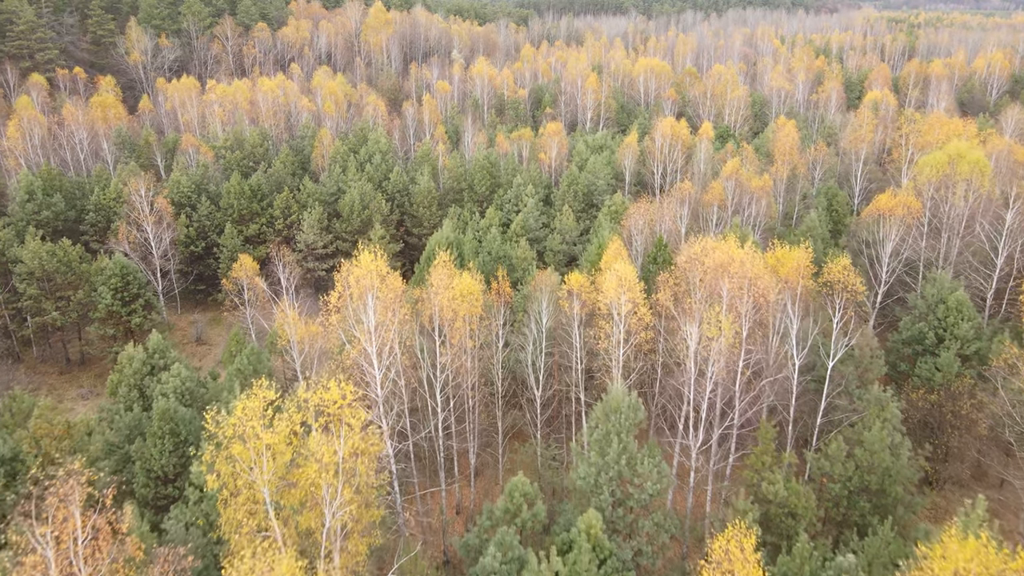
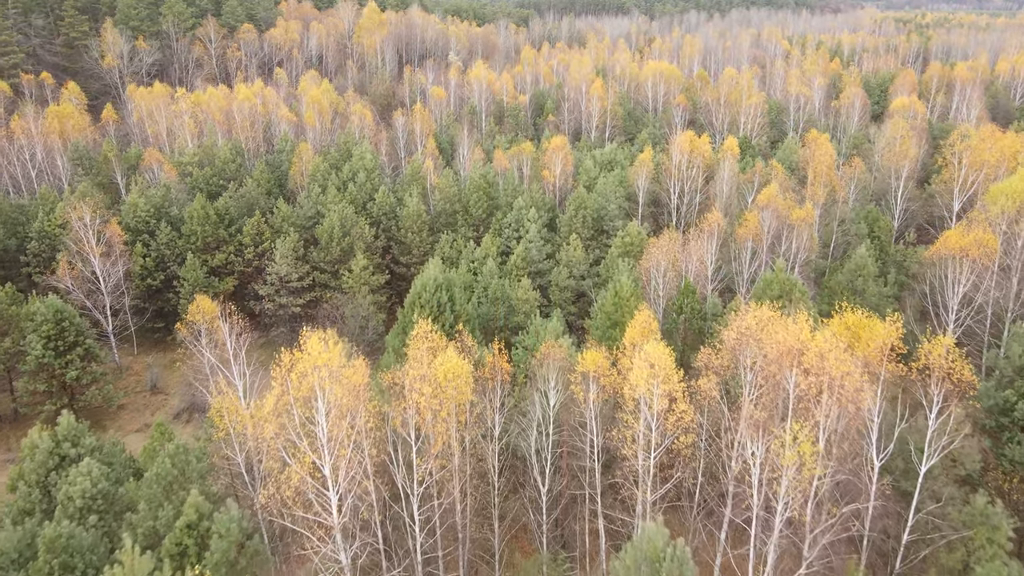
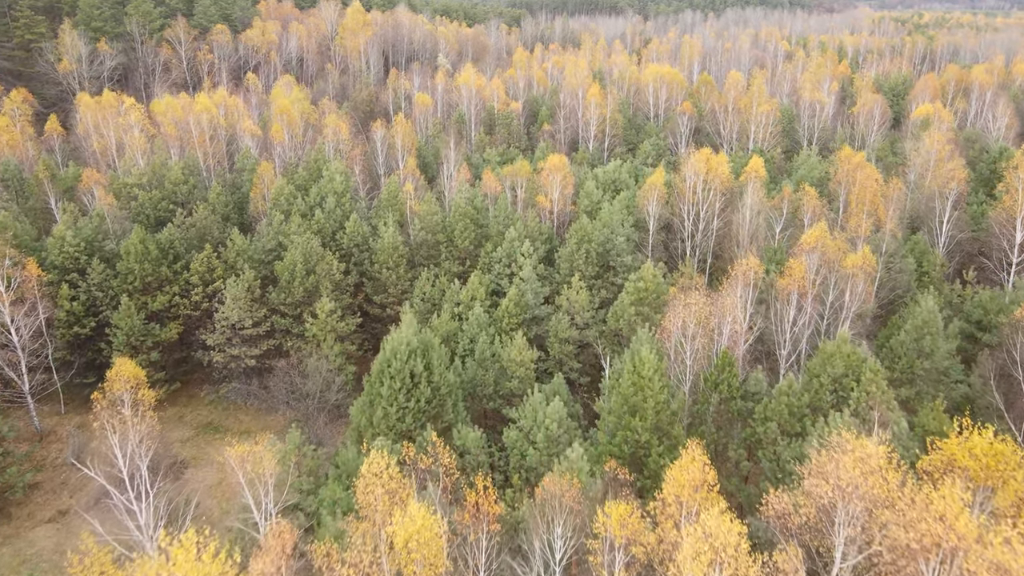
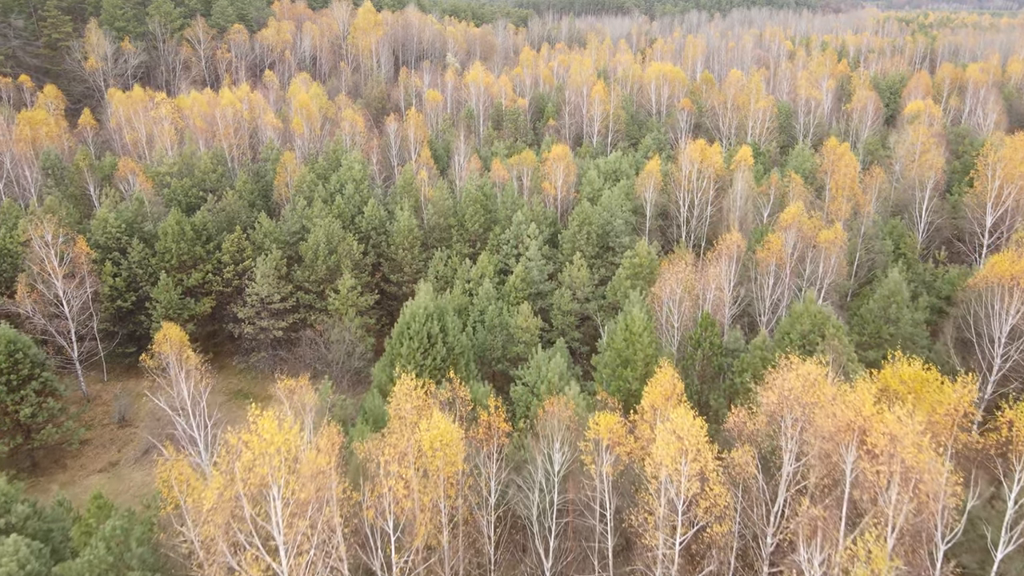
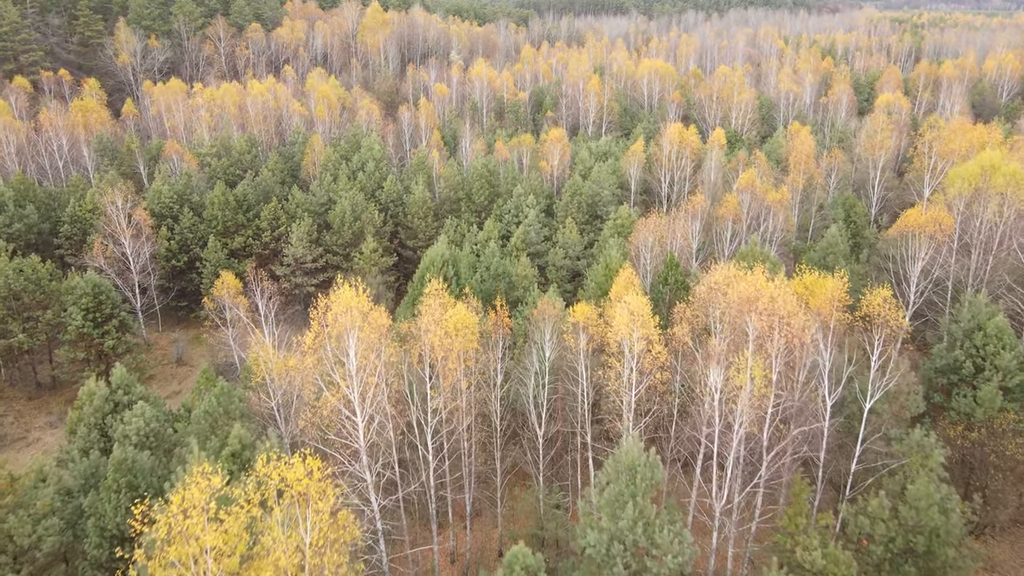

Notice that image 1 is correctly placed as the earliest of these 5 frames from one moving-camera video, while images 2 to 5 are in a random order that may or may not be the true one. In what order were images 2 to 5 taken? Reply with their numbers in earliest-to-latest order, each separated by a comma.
5, 2, 4, 3
